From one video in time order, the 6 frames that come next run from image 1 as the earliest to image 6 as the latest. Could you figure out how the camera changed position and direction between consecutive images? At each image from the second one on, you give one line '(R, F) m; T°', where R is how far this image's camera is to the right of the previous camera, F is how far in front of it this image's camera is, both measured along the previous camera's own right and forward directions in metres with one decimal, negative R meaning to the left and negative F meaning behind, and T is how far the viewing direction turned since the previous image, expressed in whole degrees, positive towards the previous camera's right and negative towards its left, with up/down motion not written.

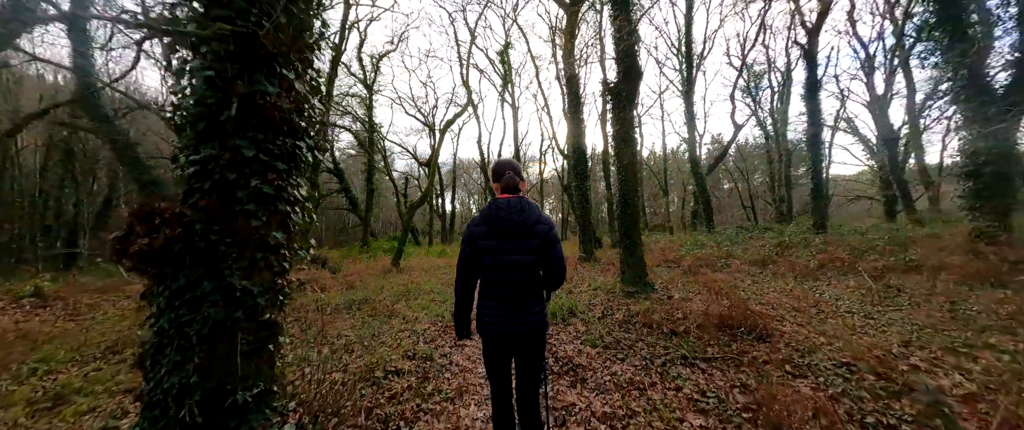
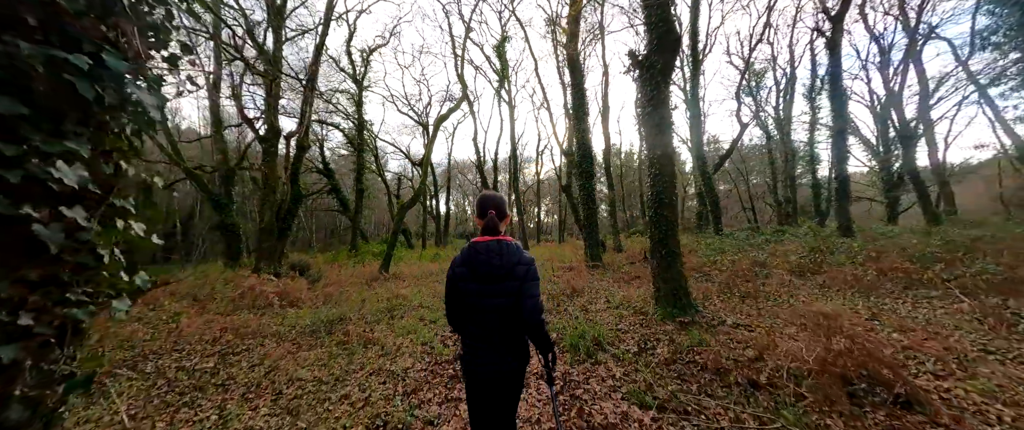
(-0.2, +1.3) m; +1°
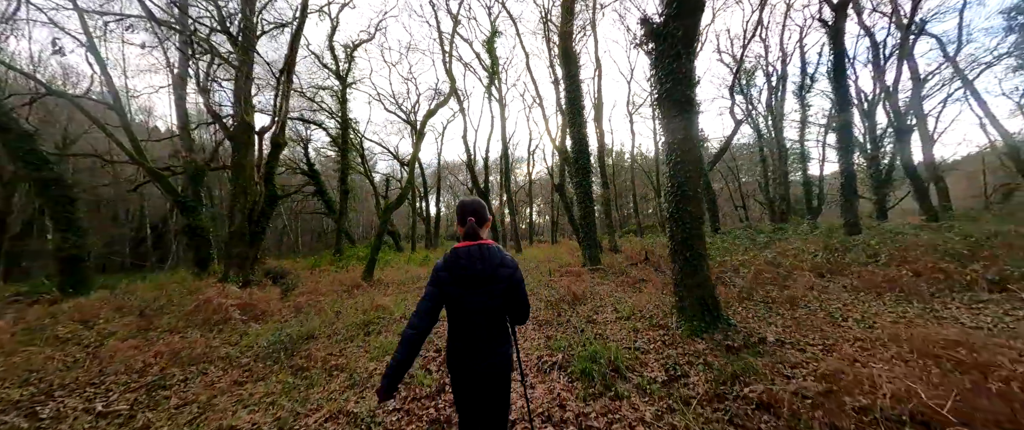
(0.0, +0.8) m; +2°
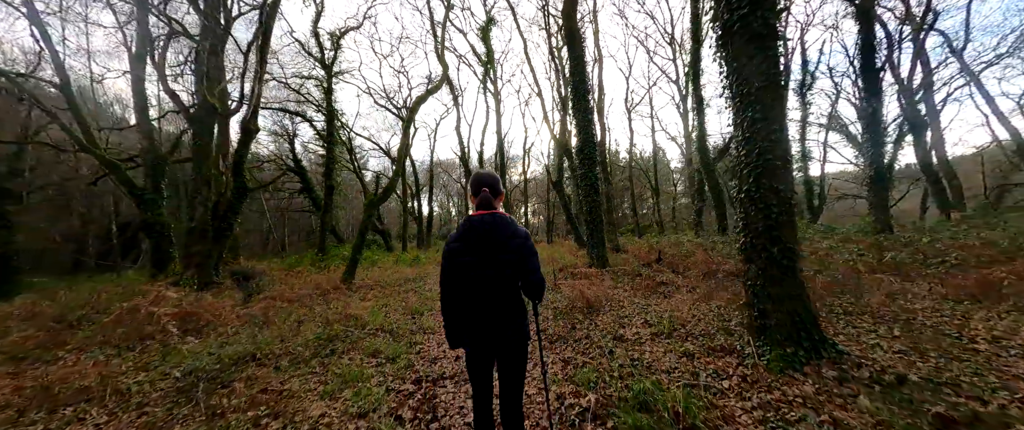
(-0.1, +1.3) m; +1°
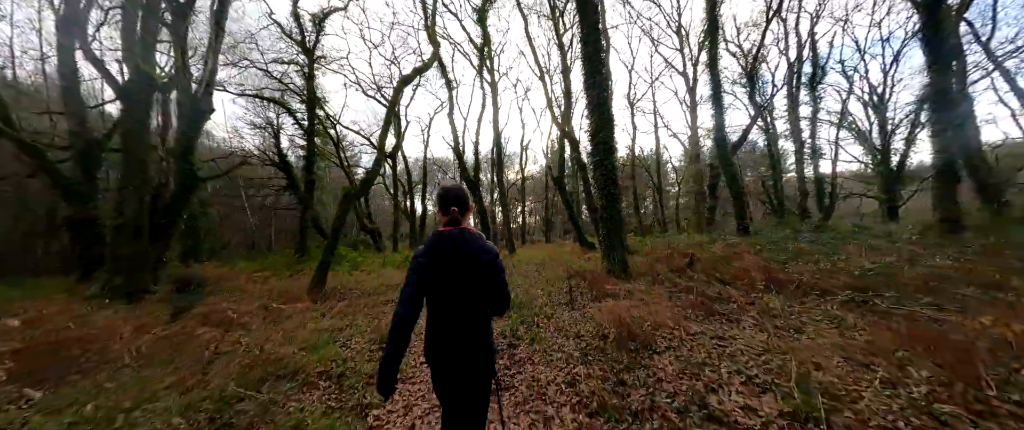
(-0.2, +1.9) m; +1°
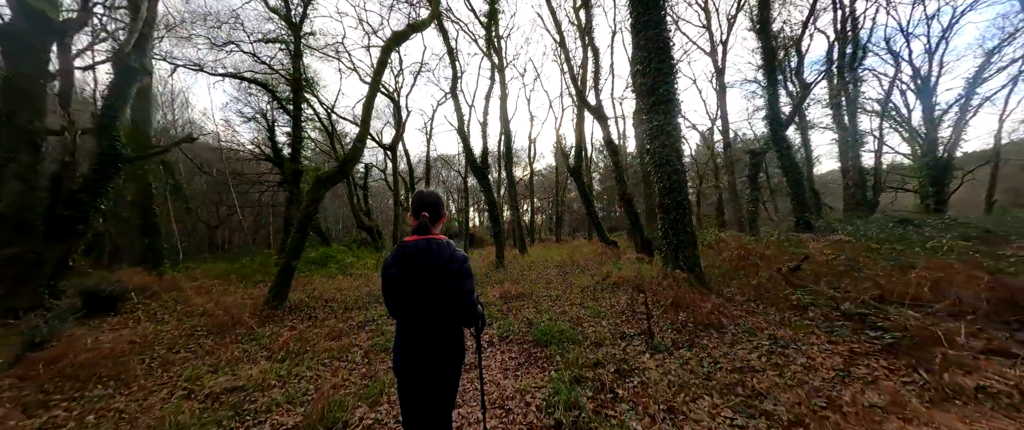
(-0.5, +2.7) m; -1°
